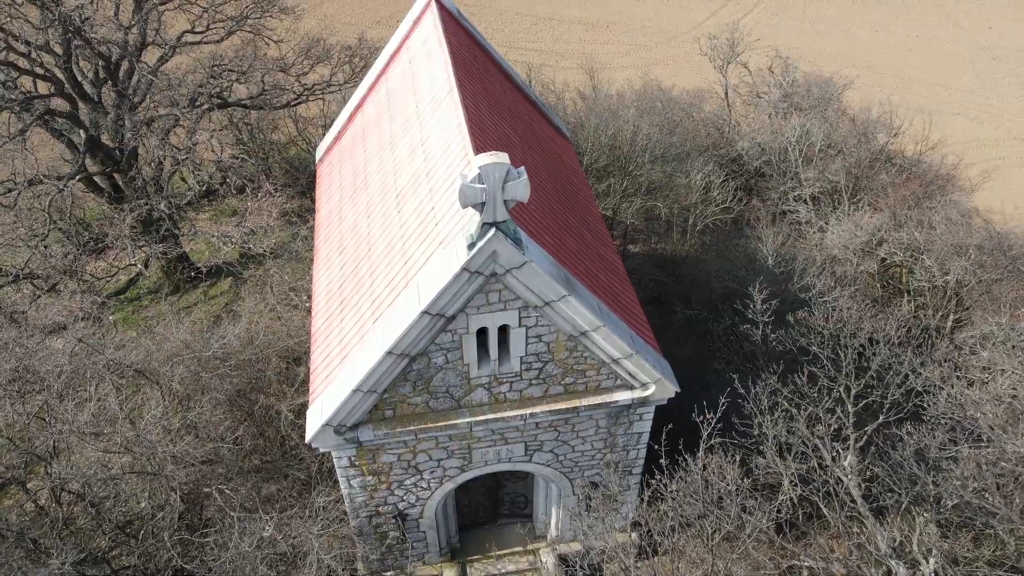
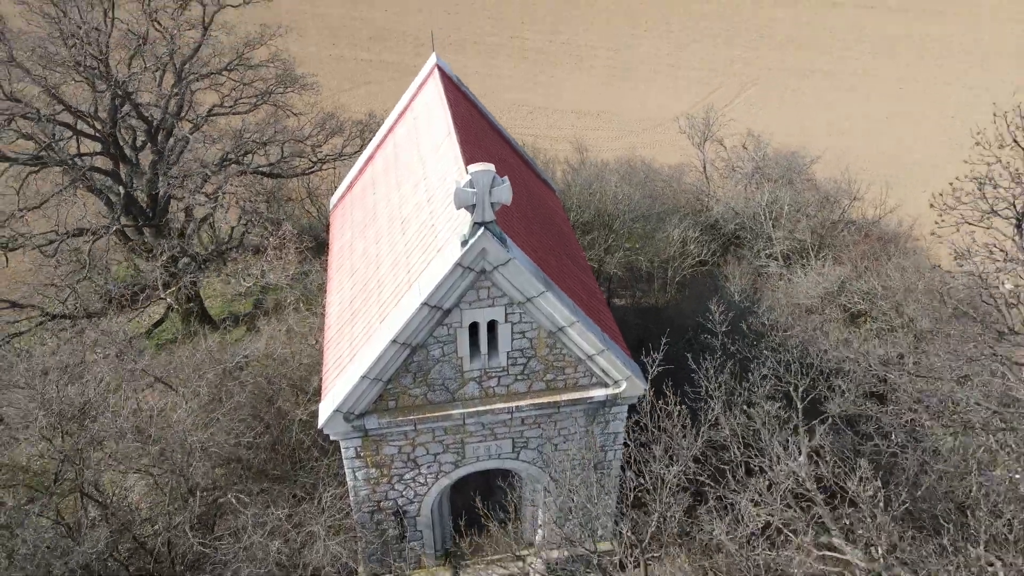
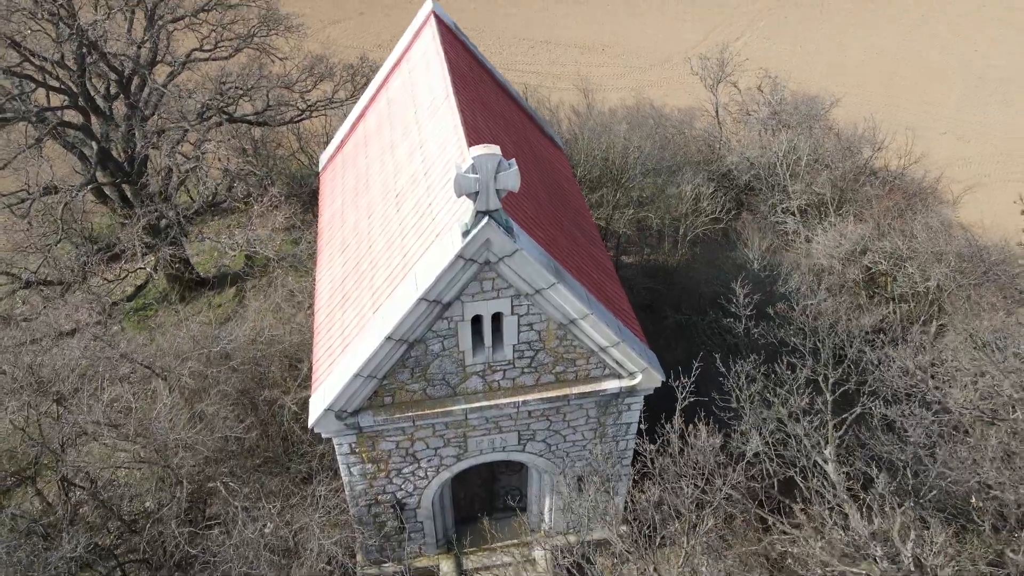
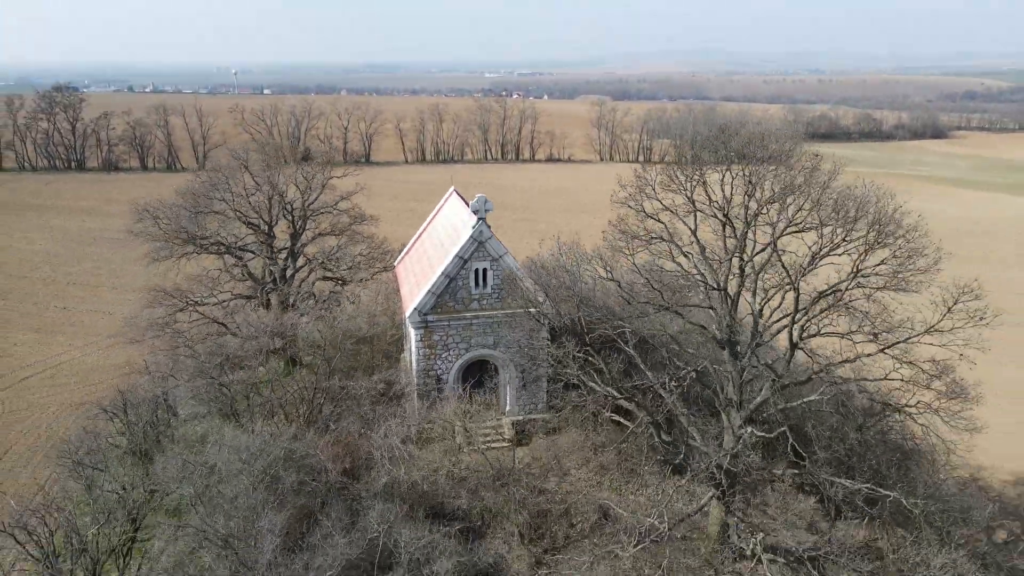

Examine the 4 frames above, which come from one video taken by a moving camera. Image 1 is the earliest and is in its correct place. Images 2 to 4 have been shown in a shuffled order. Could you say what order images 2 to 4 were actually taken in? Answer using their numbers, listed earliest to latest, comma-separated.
3, 2, 4
